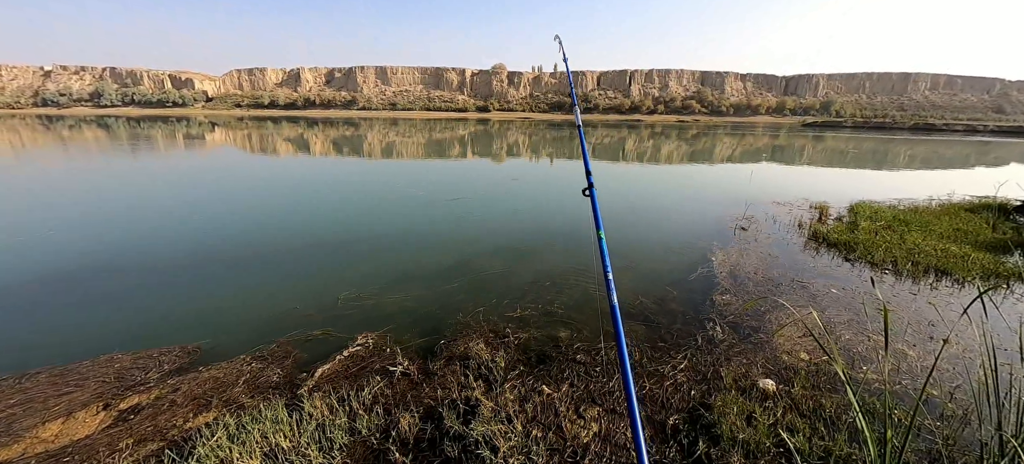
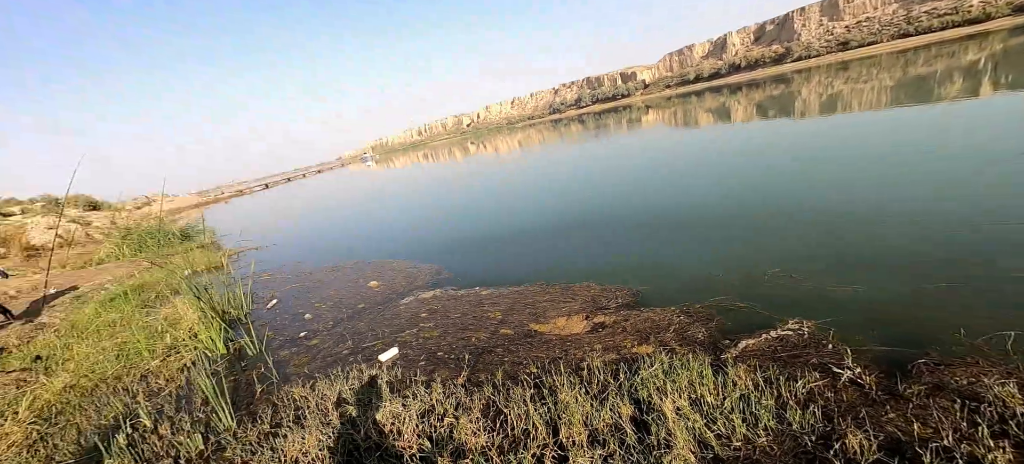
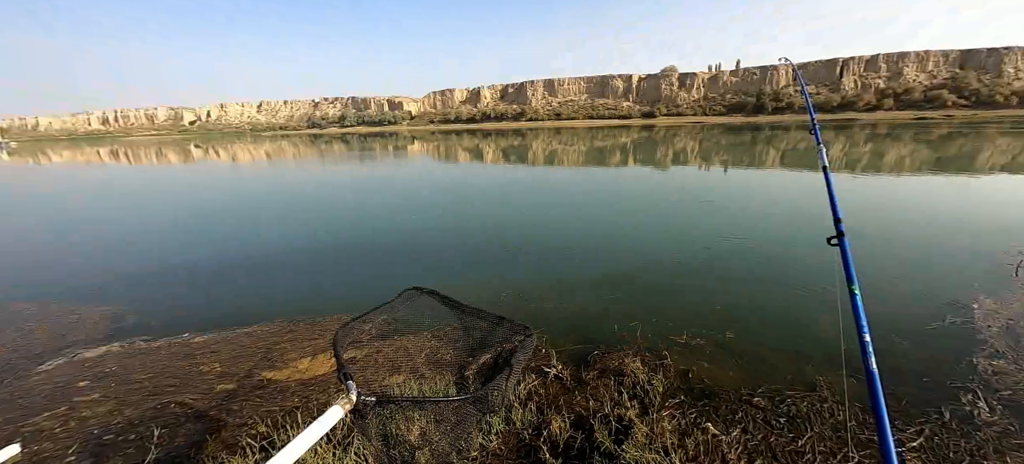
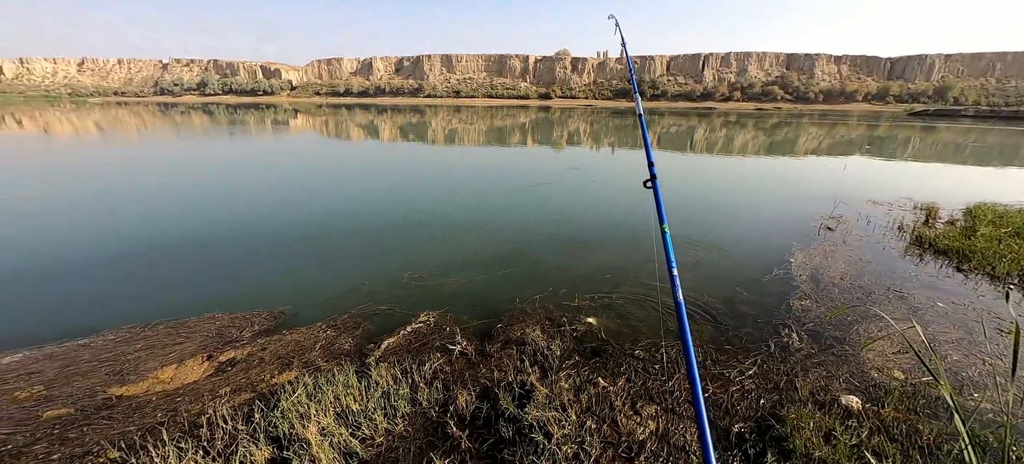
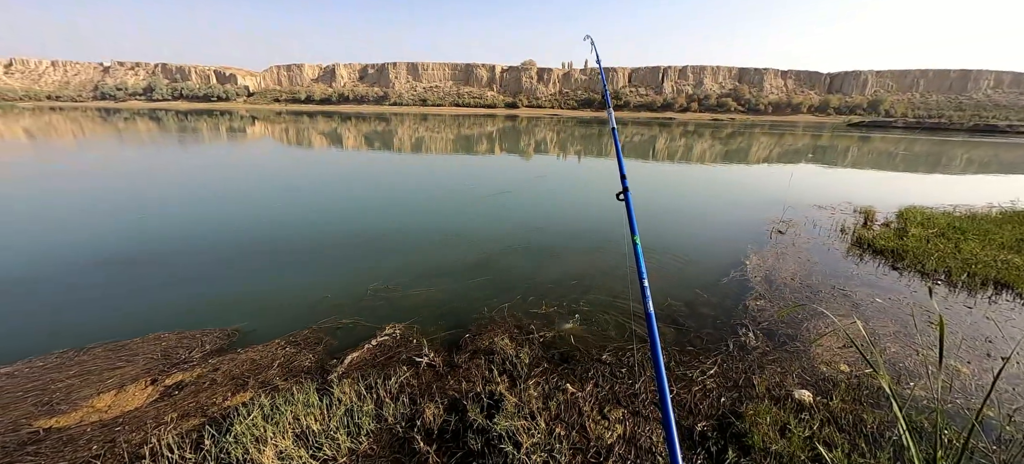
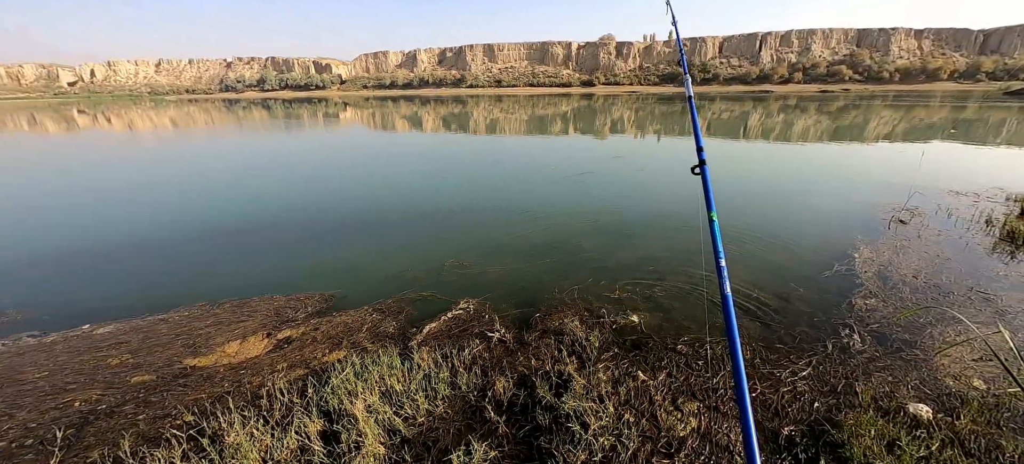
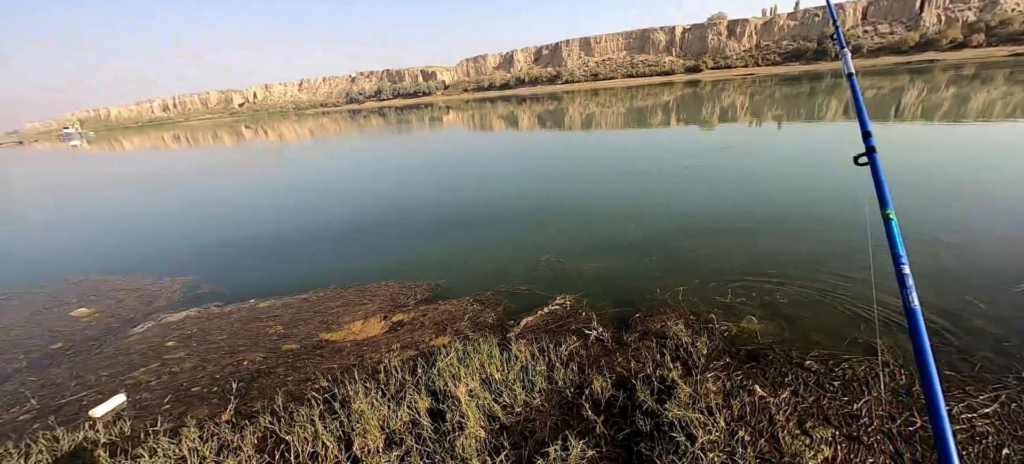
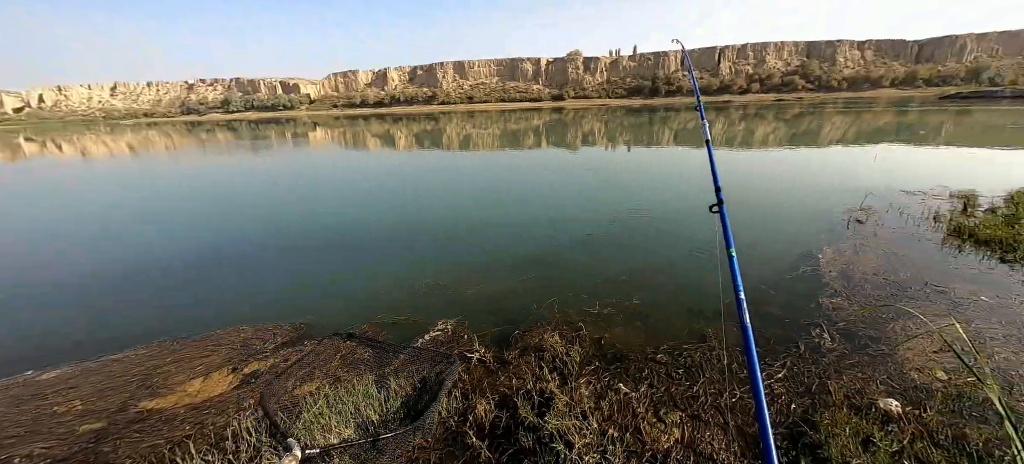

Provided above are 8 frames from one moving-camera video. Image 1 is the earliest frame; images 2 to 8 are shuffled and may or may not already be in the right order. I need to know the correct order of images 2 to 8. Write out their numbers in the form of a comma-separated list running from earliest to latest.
5, 4, 6, 7, 2, 3, 8
